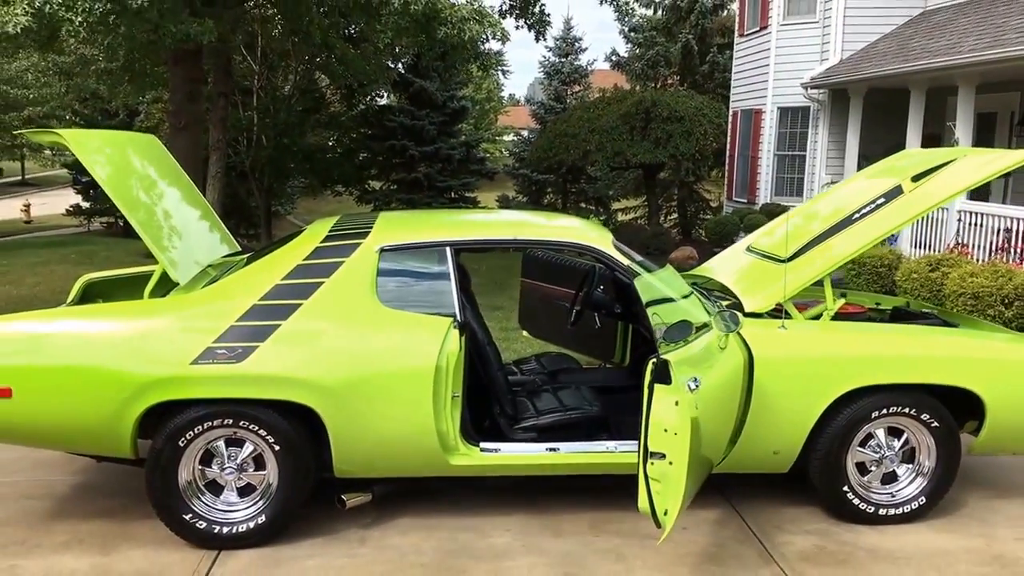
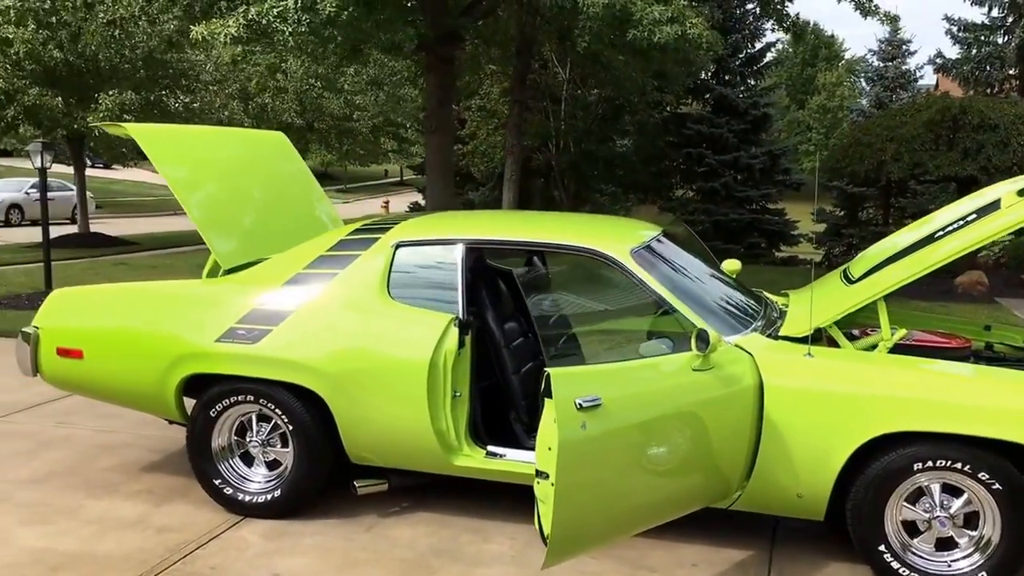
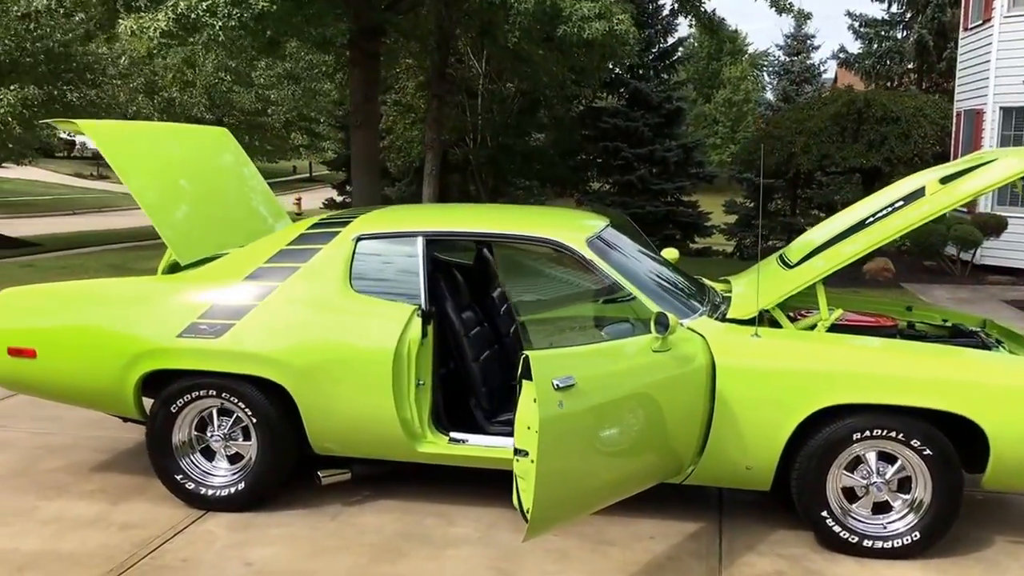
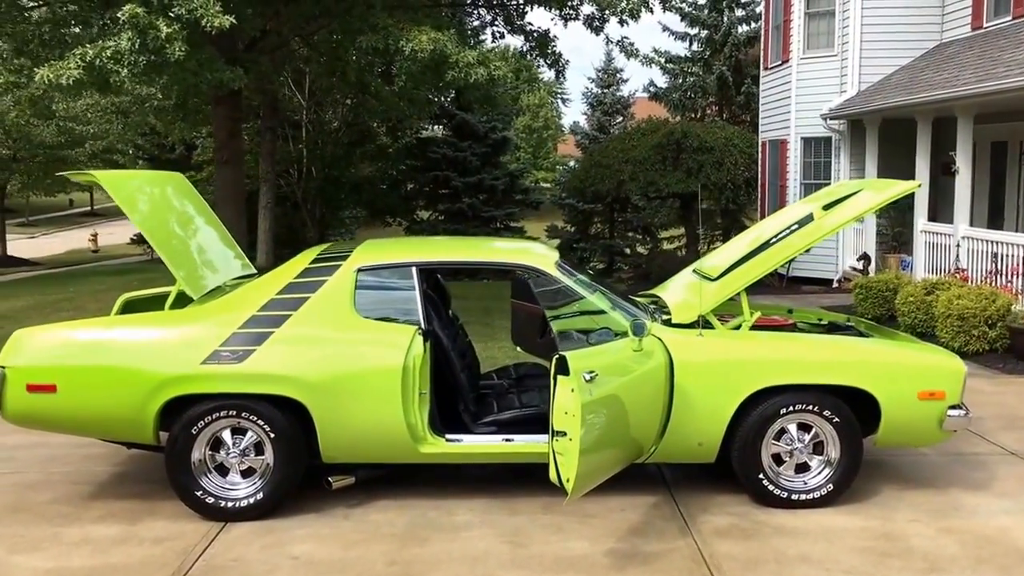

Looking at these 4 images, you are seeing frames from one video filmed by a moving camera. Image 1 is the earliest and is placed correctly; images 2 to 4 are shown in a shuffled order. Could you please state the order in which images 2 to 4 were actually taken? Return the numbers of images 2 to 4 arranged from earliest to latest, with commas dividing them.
4, 3, 2
